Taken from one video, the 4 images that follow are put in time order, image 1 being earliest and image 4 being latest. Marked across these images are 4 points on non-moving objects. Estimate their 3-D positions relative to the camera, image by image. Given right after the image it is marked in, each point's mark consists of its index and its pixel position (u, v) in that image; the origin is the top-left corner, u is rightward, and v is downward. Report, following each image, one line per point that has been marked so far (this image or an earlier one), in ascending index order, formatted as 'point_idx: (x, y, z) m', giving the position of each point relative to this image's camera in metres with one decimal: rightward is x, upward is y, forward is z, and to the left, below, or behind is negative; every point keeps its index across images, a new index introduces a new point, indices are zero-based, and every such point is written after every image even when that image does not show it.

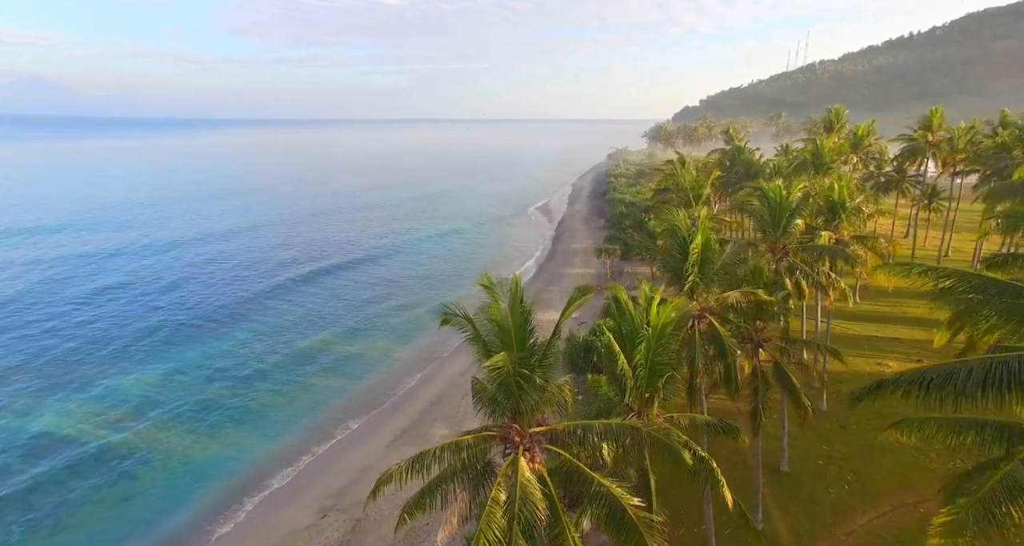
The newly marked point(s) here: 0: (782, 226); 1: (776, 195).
0: (+9.1, +1.6, +18.9) m
1: (+8.9, +2.6, +18.9) m
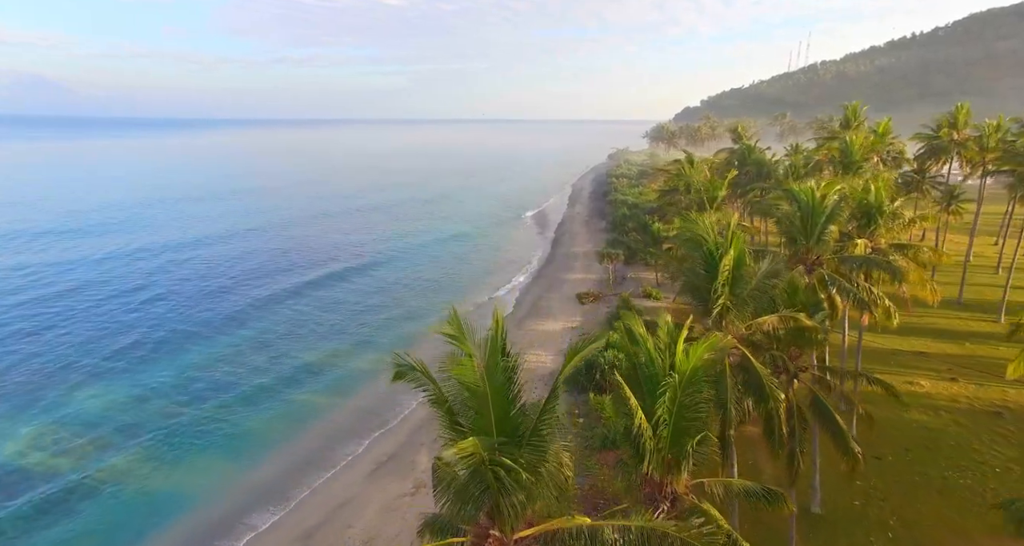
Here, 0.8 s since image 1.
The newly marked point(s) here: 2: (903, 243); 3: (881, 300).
0: (+8.9, +1.1, +16.4) m
1: (+8.7, +2.2, +16.5) m
2: (+13.2, +1.0, +18.7) m
3: (+10.5, -0.7, +15.8) m
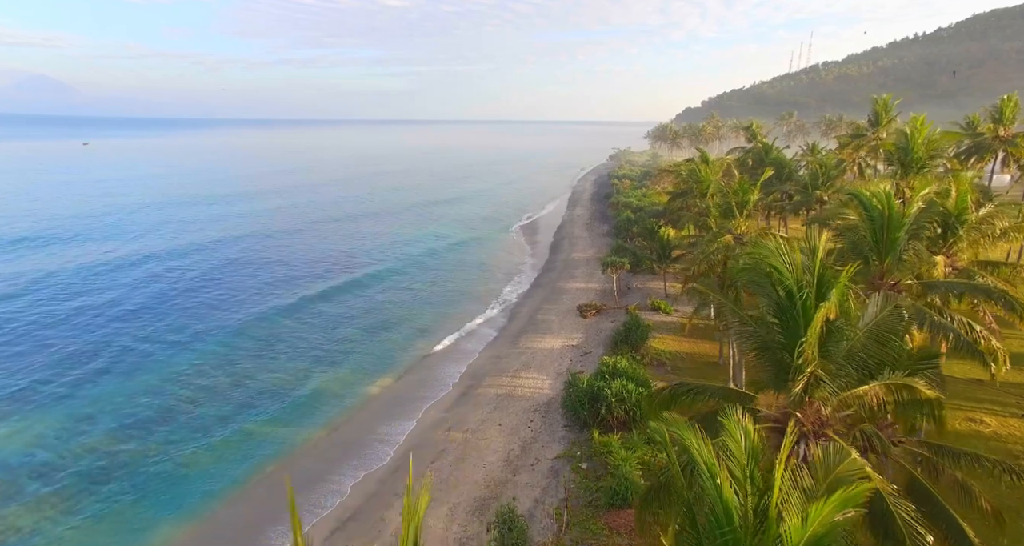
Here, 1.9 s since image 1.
0: (+8.6, +0.5, +12.7) m
1: (+8.4, +1.5, +12.8) m
2: (+12.9, +0.3, +15.0) m
3: (+10.2, -1.4, +12.0) m
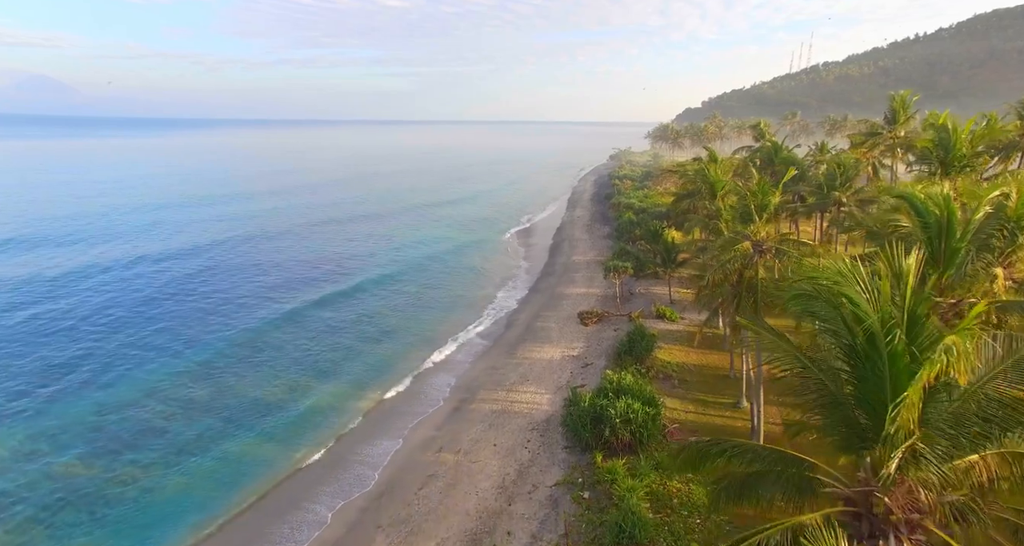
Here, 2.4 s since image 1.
0: (+8.4, +0.1, +10.8) m
1: (+8.2, +1.2, +10.9) m
2: (+12.7, 0.0, +13.1) m
3: (+10.0, -1.7, +10.1) m
